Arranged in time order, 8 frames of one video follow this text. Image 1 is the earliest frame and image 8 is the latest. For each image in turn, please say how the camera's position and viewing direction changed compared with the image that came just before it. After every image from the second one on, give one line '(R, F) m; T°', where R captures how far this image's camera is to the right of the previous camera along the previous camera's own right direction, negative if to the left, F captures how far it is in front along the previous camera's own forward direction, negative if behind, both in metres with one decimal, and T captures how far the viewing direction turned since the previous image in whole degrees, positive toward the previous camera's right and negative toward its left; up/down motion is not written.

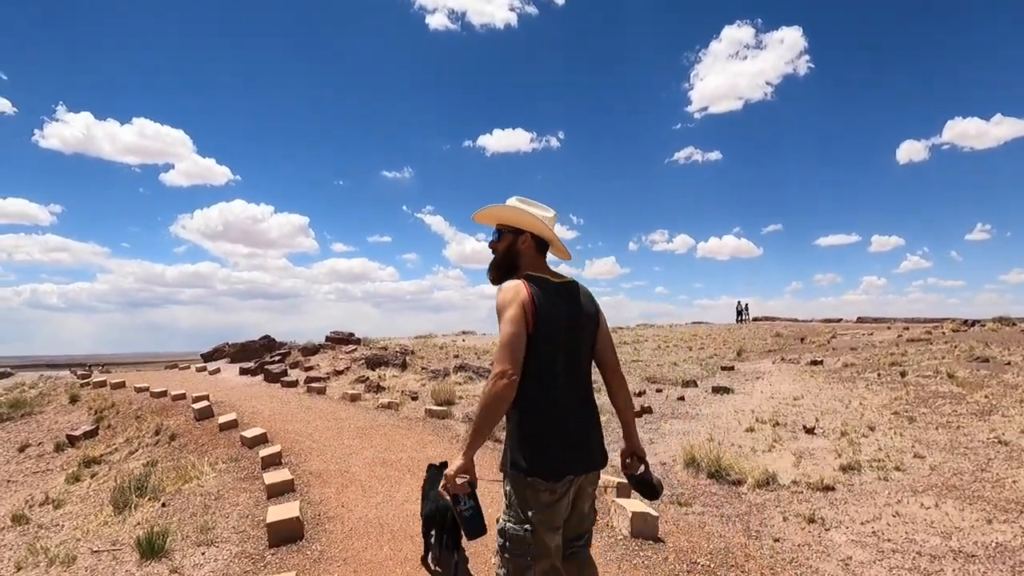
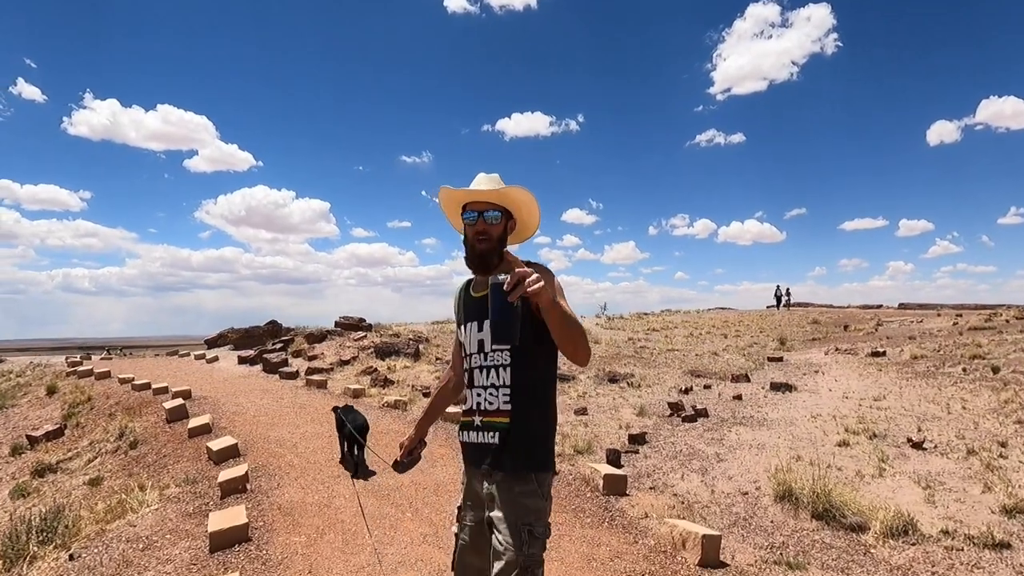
(-0.2, +2.2) m; -2°
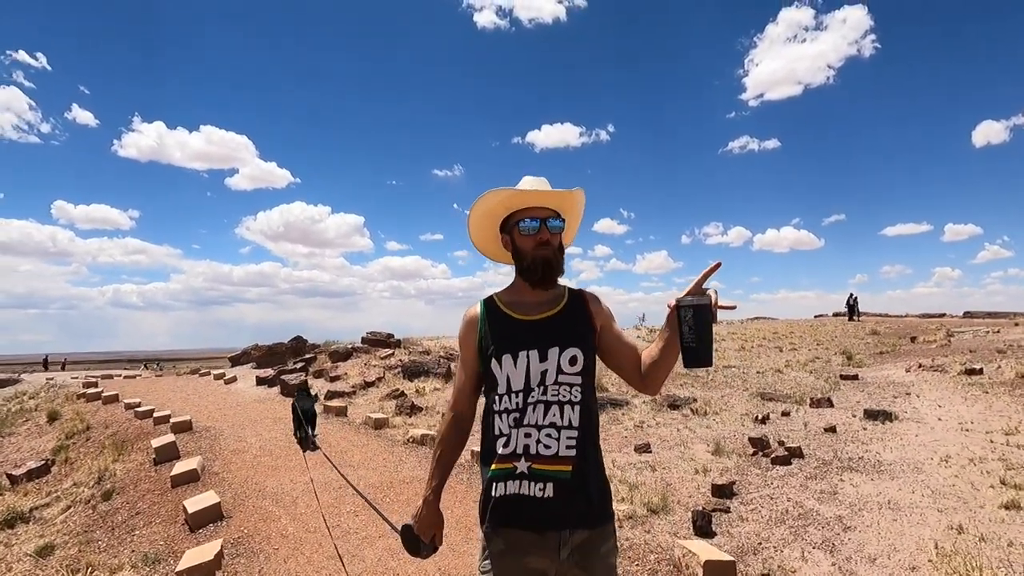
(-0.3, +1.9) m; -3°
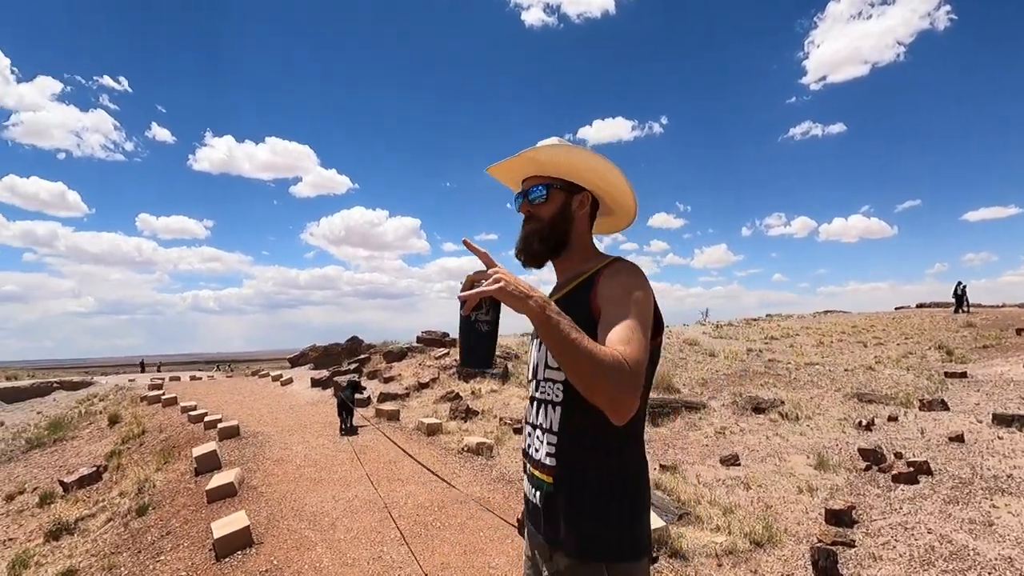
(-0.1, +1.1) m; -6°
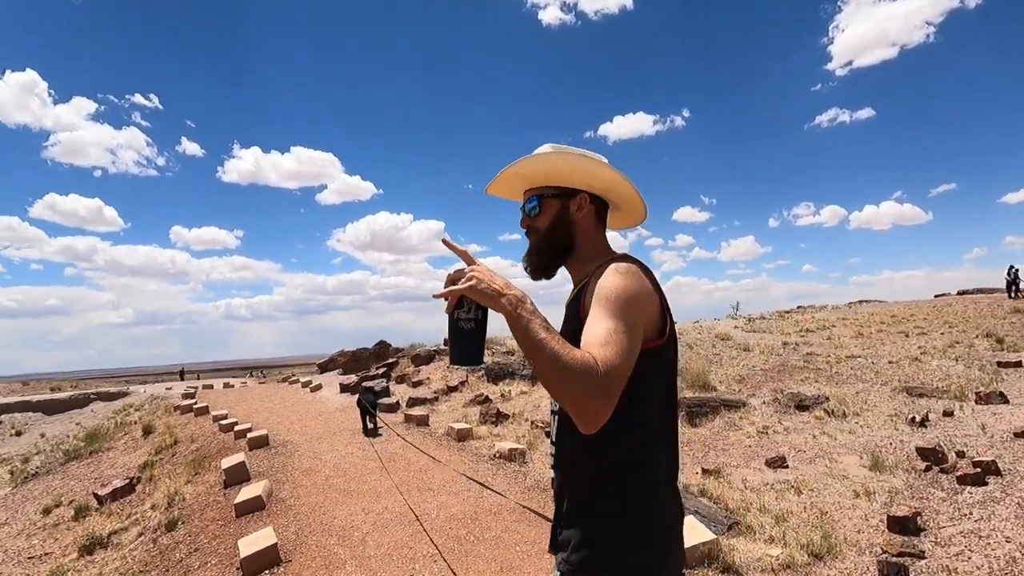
(-0.1, +0.3) m; -3°
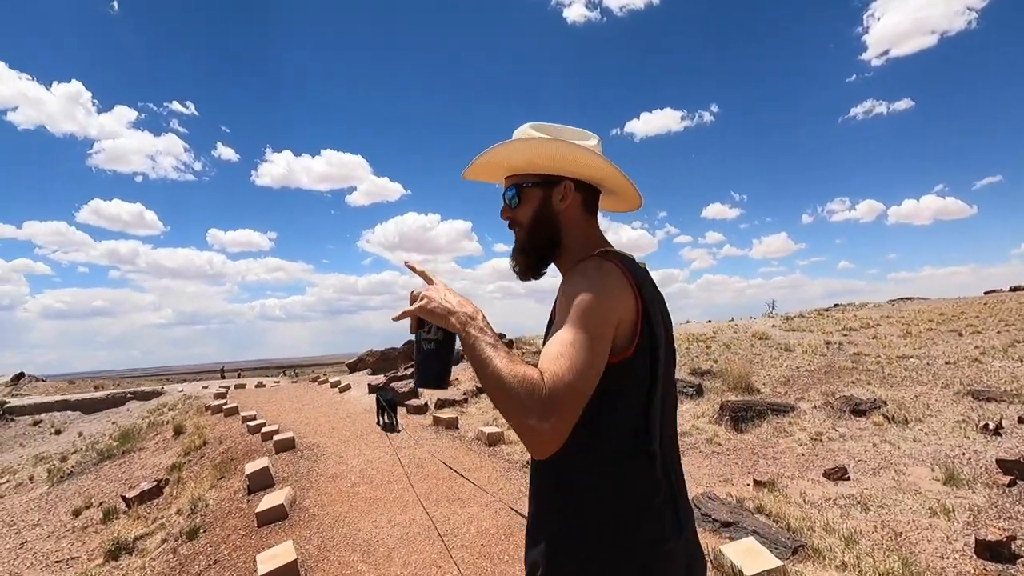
(-0.1, +0.5) m; -3°
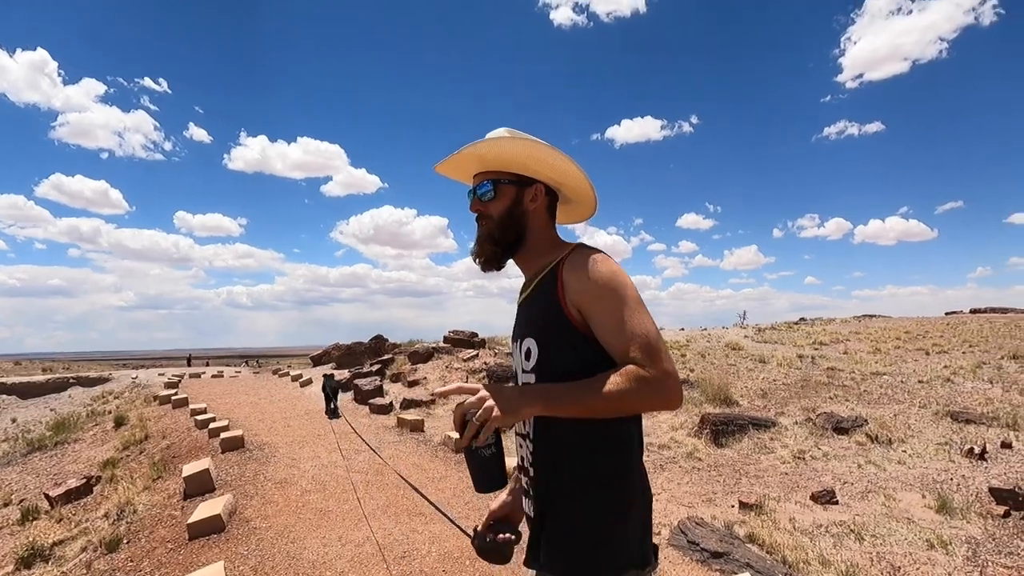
(-0.1, +0.6) m; +3°
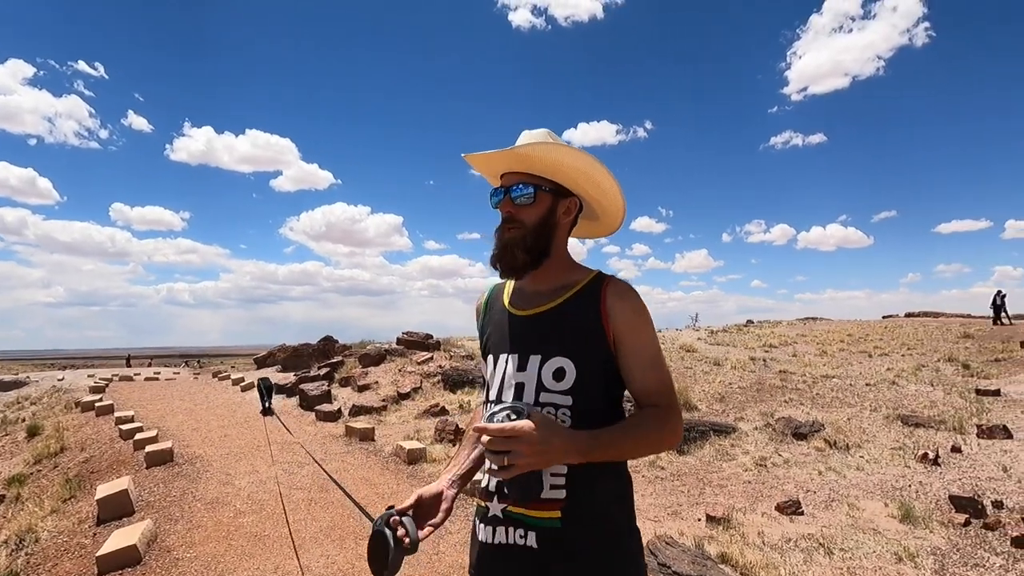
(0.0, +0.5) m; +4°
